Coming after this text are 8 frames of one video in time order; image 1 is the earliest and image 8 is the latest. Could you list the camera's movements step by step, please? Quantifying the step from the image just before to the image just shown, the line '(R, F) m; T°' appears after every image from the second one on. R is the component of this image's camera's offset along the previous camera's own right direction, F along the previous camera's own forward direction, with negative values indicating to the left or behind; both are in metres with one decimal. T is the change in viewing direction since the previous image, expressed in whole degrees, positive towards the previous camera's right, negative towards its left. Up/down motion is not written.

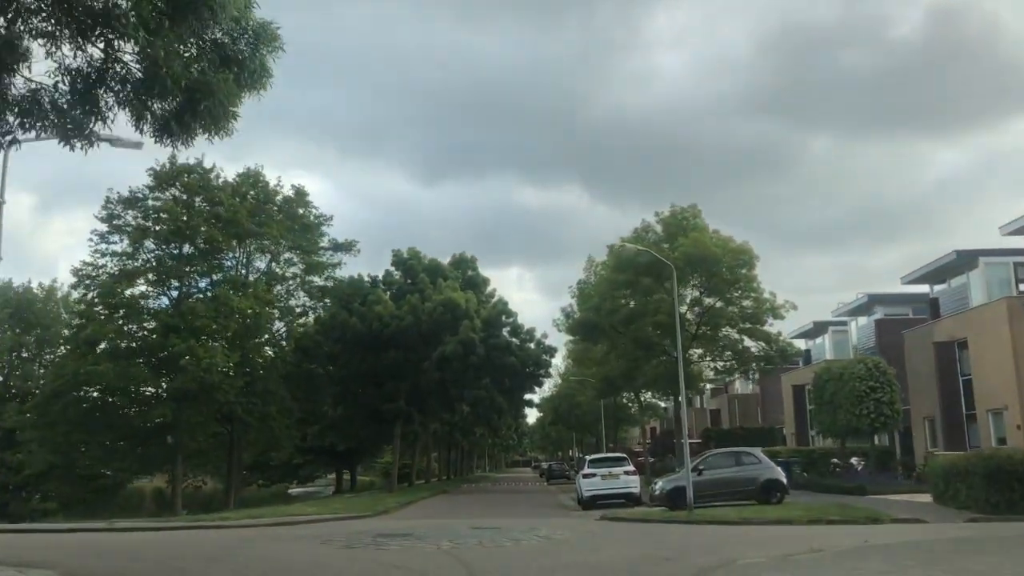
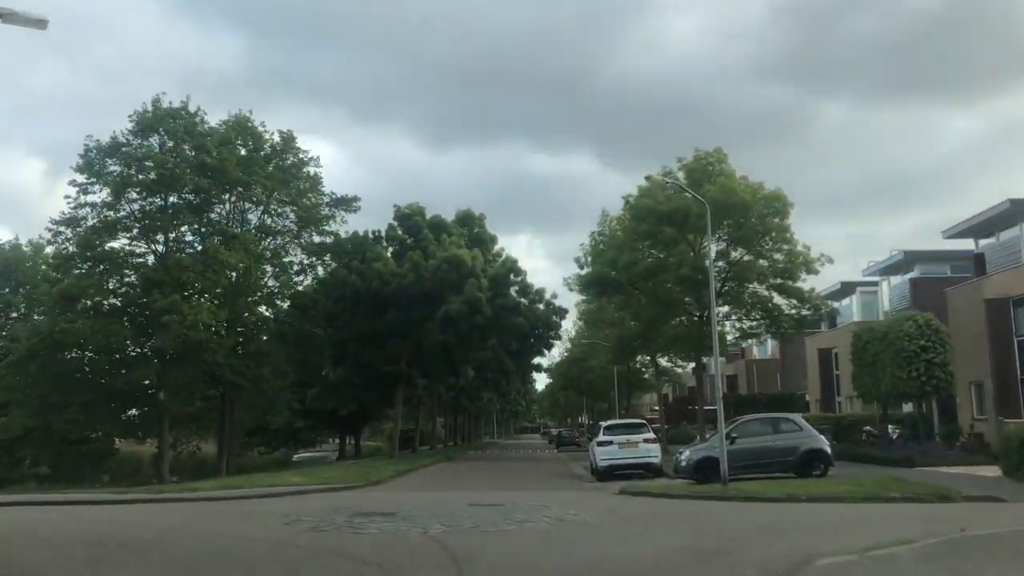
(0.0, +2.7) m; -1°
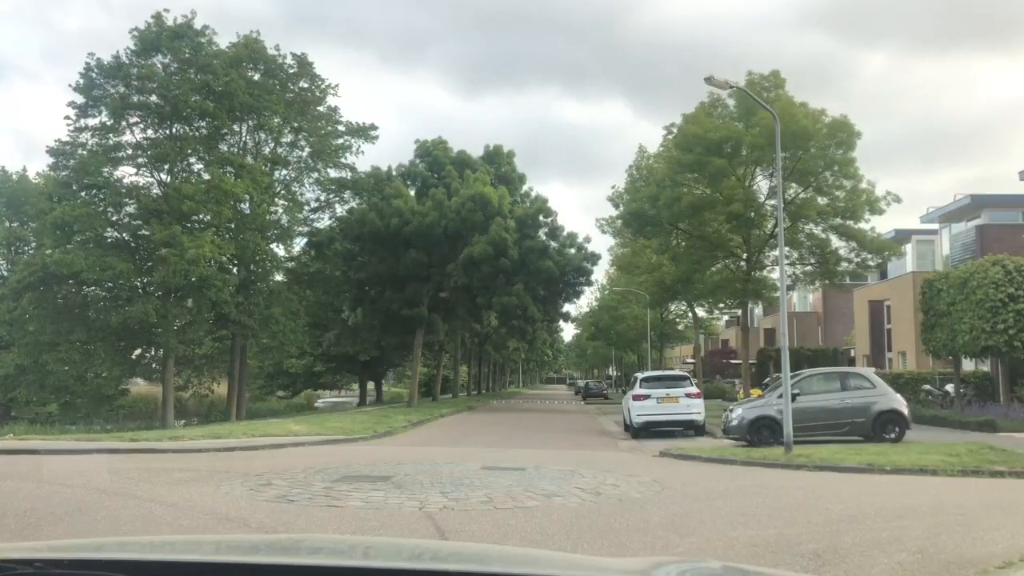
(0.0, +2.7) m; -2°
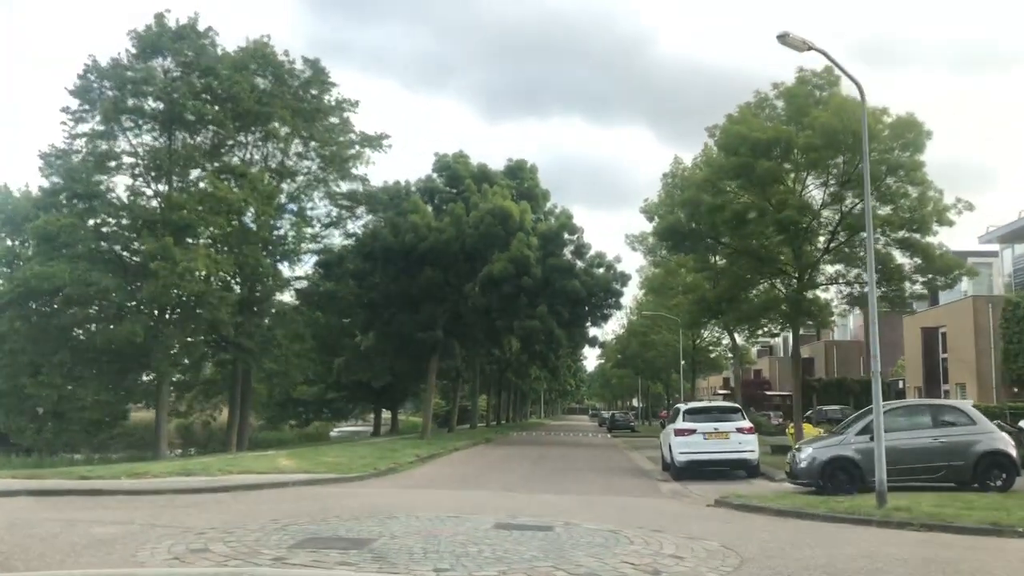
(0.0, +2.8) m; -1°
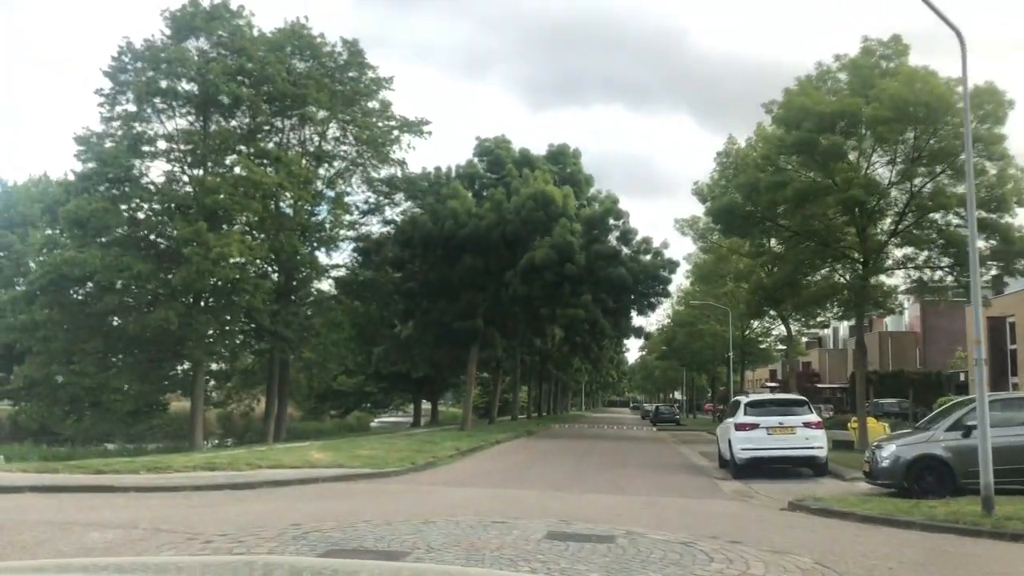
(-0.1, +1.3) m; -2°
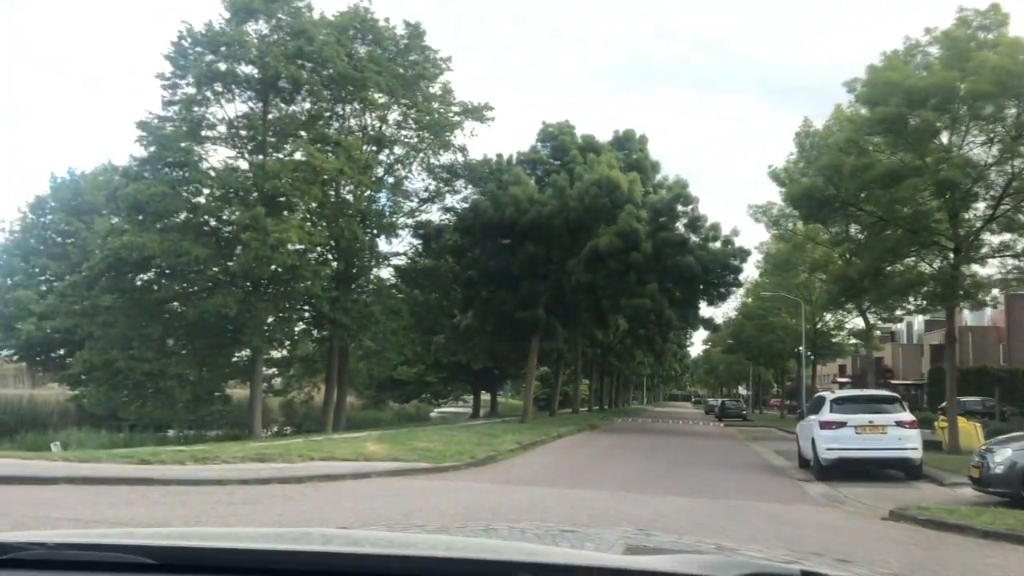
(-0.1, +1.0) m; -4°
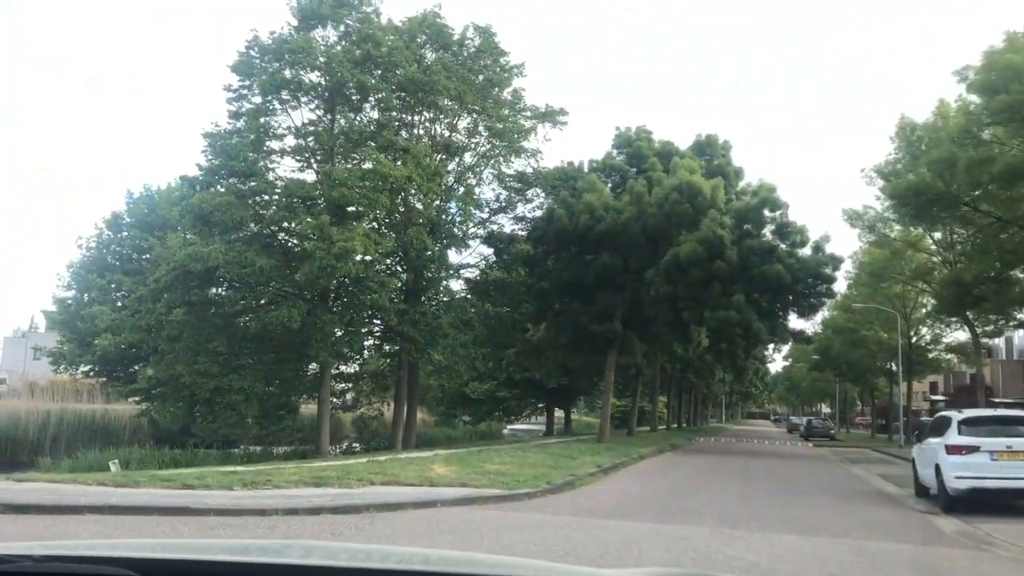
(-0.1, +1.5) m; -4°
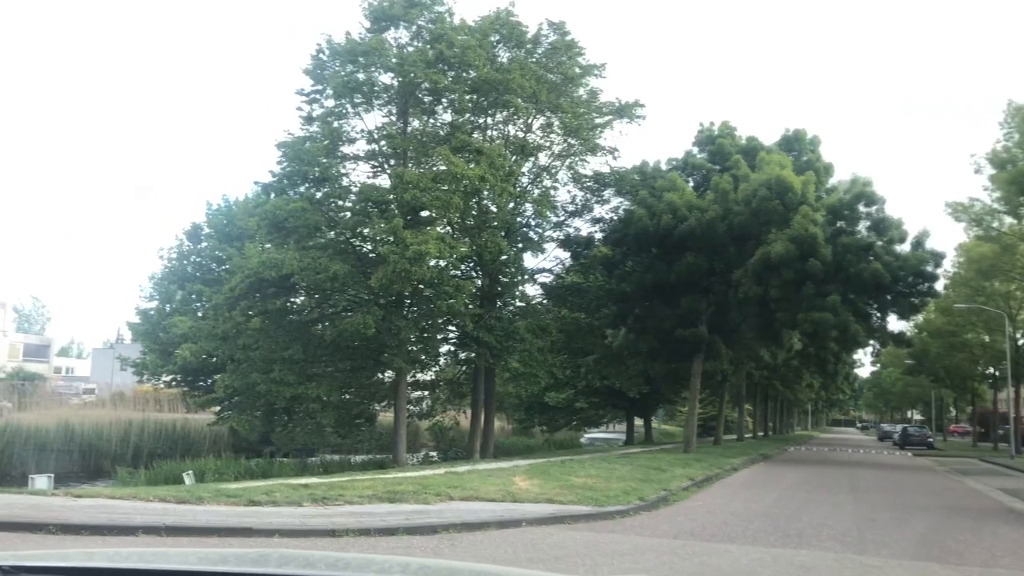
(-0.2, +1.0) m; -5°
